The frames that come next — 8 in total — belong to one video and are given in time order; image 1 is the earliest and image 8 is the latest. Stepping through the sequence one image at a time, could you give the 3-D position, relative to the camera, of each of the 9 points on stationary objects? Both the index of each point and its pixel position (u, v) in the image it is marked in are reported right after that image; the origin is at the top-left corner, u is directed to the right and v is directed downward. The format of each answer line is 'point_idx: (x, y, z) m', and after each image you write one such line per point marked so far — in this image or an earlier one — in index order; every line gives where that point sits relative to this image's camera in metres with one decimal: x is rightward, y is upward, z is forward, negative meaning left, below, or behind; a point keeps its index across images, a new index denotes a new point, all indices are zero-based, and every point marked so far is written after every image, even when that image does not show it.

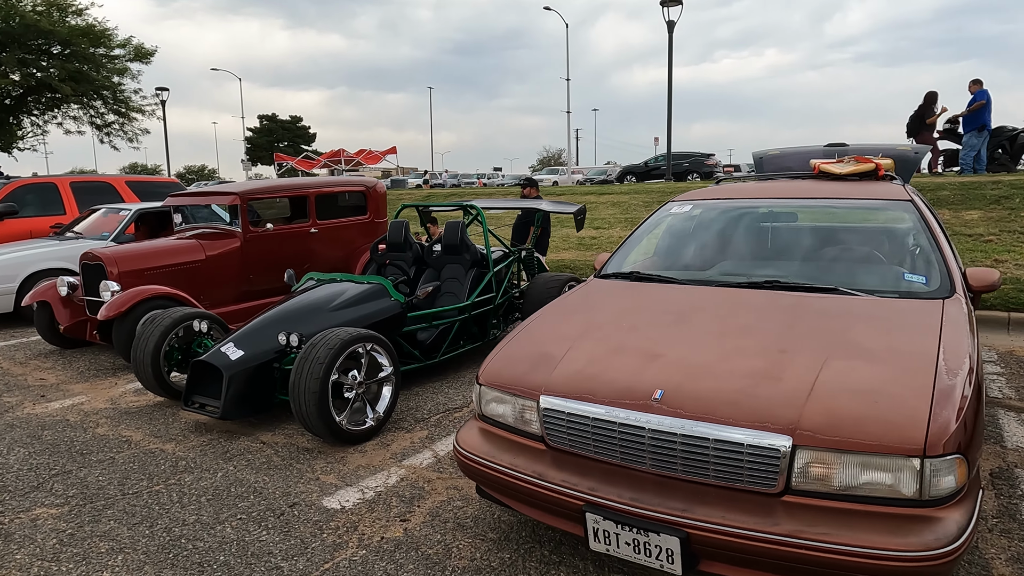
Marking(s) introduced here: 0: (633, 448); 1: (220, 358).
0: (+0.4, -0.6, +2.4) m
1: (-1.9, -0.4, +4.2) m
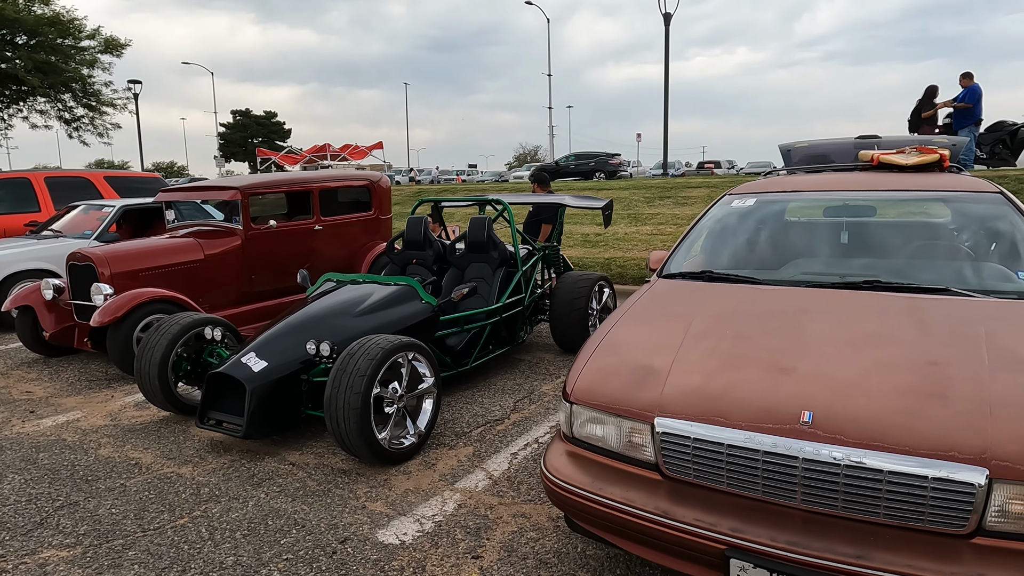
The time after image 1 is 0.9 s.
0: (+0.8, -0.6, +2.0) m
1: (-1.5, -0.5, +3.8) m
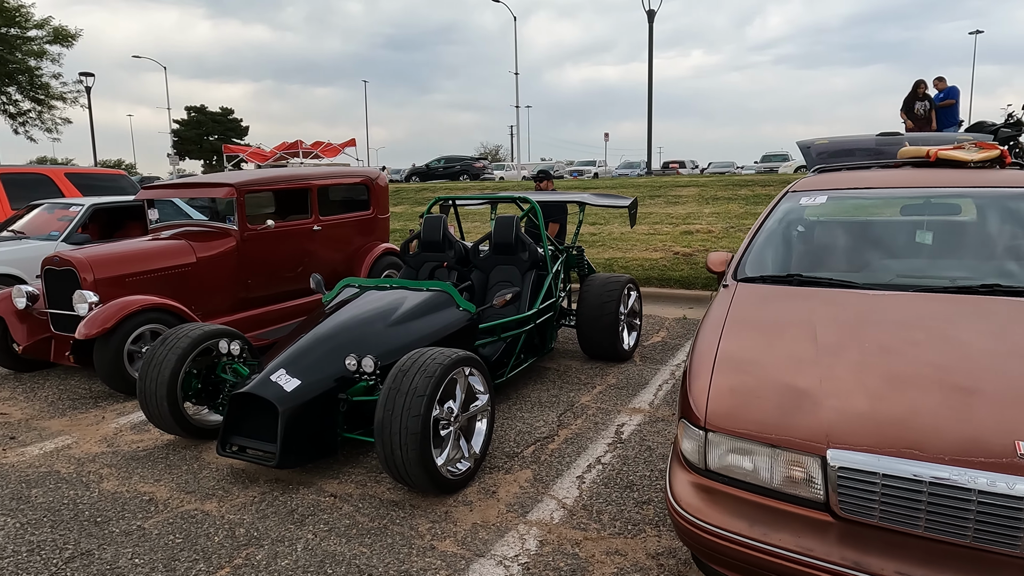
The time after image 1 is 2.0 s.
0: (+1.3, -0.6, +1.7) m
1: (-1.2, -0.5, +3.4) m
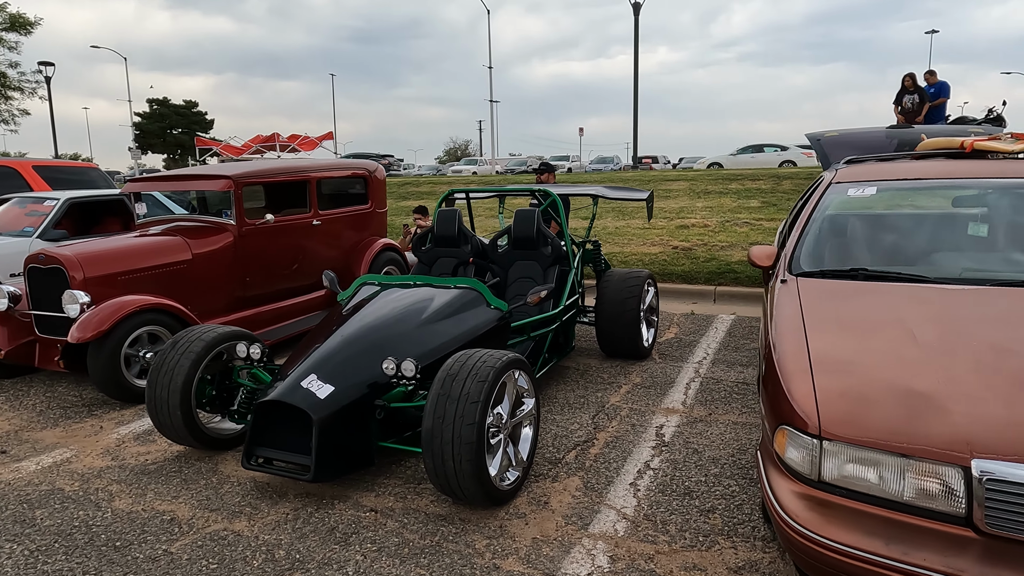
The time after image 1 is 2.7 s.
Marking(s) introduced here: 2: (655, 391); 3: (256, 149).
0: (+1.6, -0.6, +1.6) m
1: (-1.0, -0.5, +3.1) m
2: (+1.0, -0.7, +4.6) m
3: (-6.4, +3.5, +16.7) m
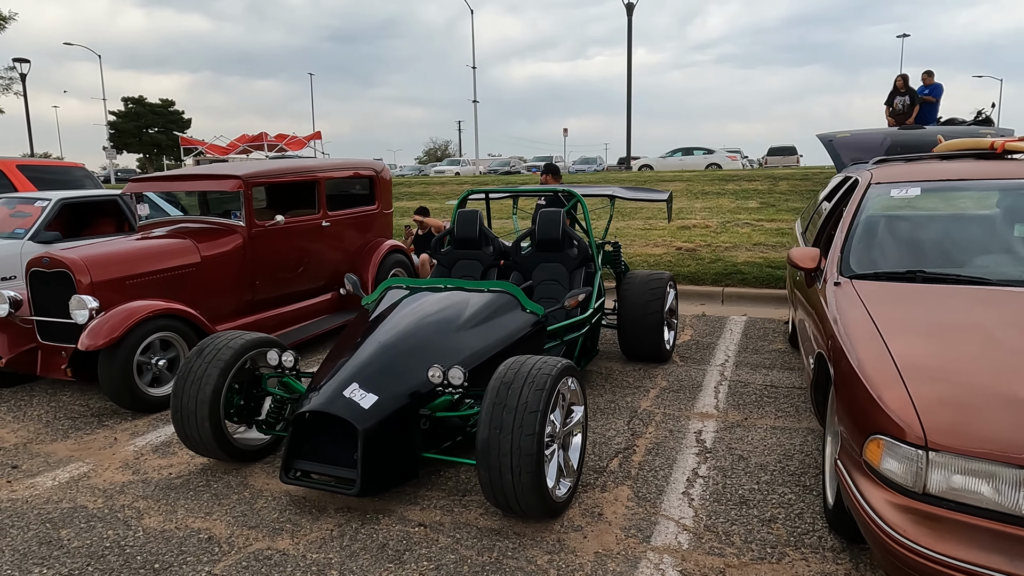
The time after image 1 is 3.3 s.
0: (+1.8, -0.6, +1.5) m
1: (-0.7, -0.5, +3.0) m
2: (+1.2, -0.7, +4.5) m
3: (-6.7, +3.4, +16.3) m
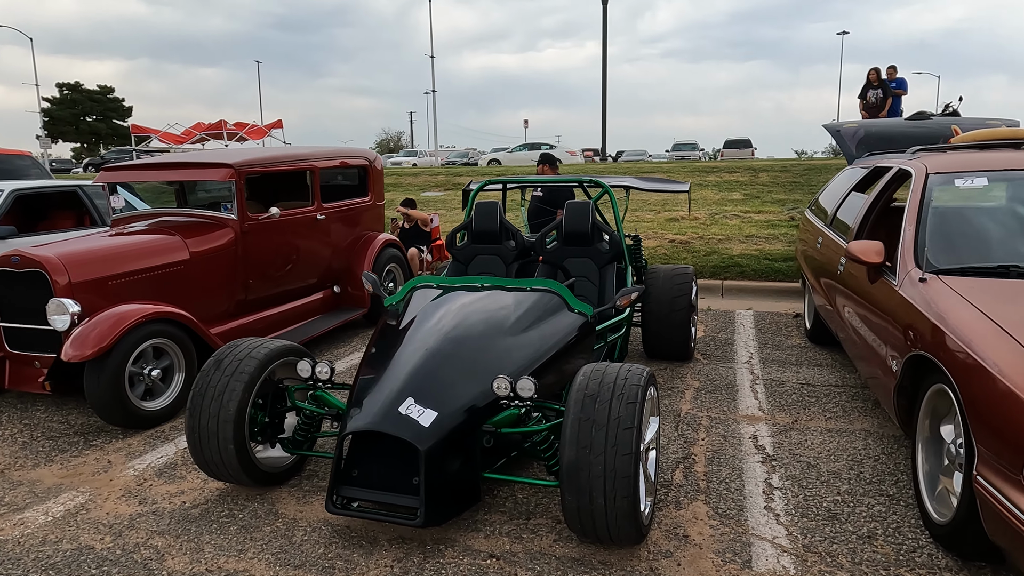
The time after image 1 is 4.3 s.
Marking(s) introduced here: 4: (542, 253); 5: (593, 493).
0: (+2.3, -0.6, +1.3) m
1: (-0.4, -0.5, +2.6) m
2: (+1.4, -0.7, +4.3) m
3: (-7.3, +3.5, +15.5) m
4: (+0.2, +0.2, +4.5) m
5: (+0.3, -0.7, +2.4) m
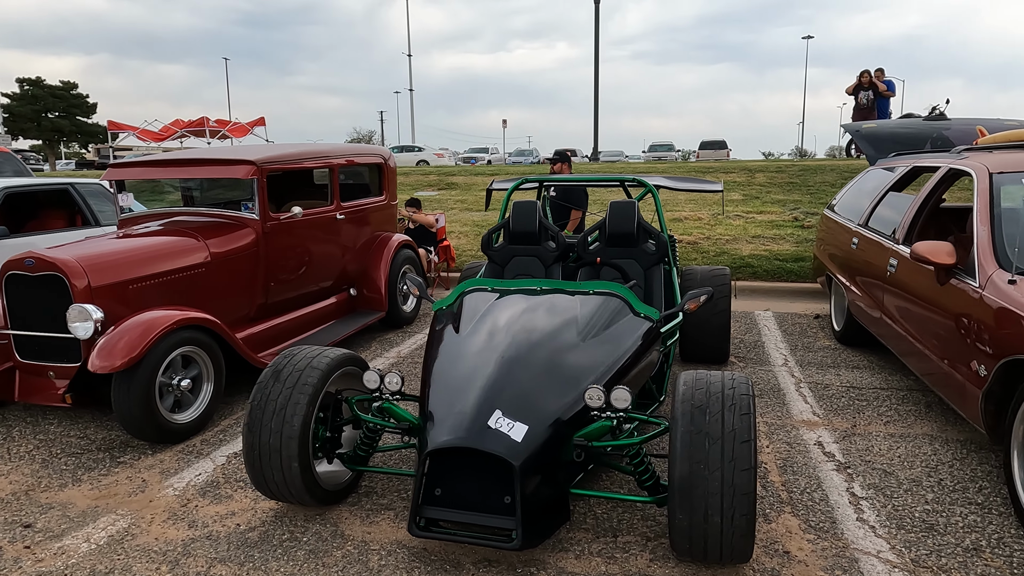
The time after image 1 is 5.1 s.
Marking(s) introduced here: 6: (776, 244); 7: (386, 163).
0: (+2.7, -0.6, +1.3) m
1: (-0.1, -0.6, +2.4) m
2: (+1.7, -0.7, +4.2) m
3: (-7.5, +3.5, +15.0) m
4: (+0.5, +0.2, +4.4) m
5: (+0.6, -0.7, +2.2) m
6: (+3.4, +0.6, +8.5) m
7: (-1.2, +1.2, +6.4) m
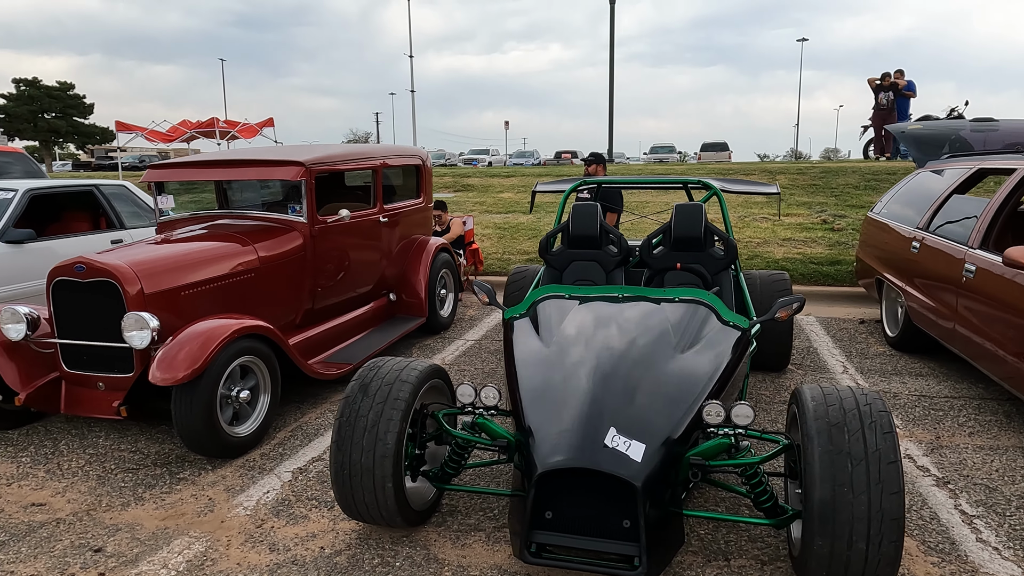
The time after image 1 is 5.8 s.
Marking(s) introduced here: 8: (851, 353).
0: (+3.1, -0.6, +1.1) m
1: (+0.3, -0.6, +2.3) m
2: (+2.1, -0.8, +4.1) m
3: (-7.2, +3.4, +14.8) m
4: (+0.9, +0.2, +4.2) m
5: (+1.1, -0.8, +2.1) m
6: (+3.8, +0.5, +8.4) m
7: (-0.9, +1.2, +6.2) m
8: (+2.7, -0.5, +5.4) m
